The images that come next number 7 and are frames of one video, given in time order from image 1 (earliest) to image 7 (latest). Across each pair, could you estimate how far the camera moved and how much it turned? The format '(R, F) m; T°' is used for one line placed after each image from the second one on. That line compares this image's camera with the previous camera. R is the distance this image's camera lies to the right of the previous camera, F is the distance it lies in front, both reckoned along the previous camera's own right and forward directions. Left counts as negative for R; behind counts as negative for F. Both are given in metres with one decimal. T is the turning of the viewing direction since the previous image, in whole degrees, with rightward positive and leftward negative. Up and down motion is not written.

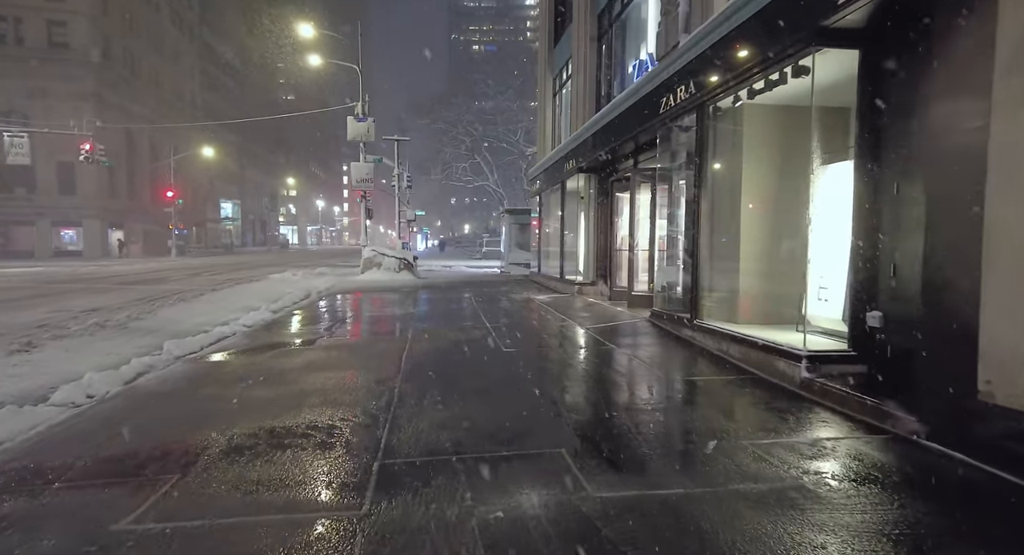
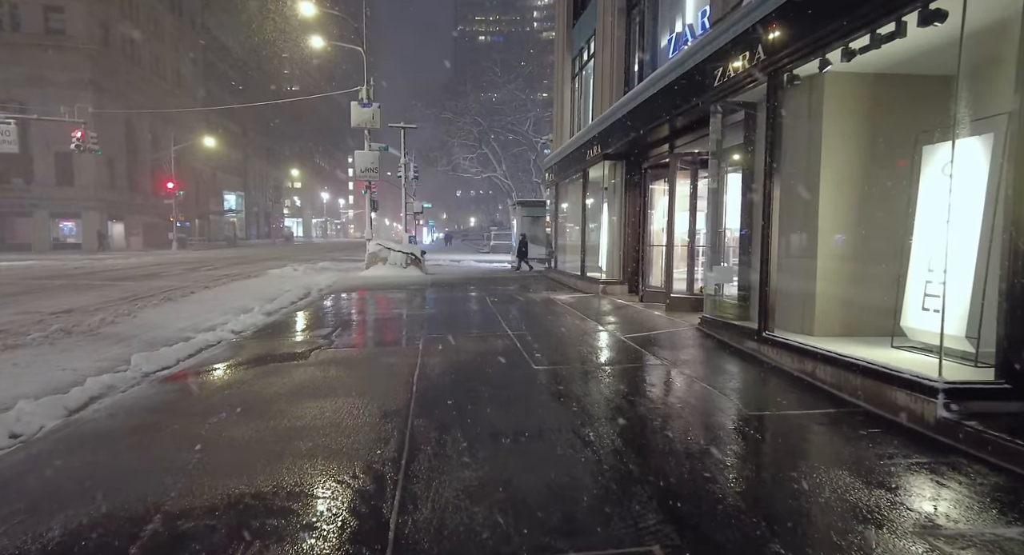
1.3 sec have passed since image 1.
(-0.3, +1.3) m; 0°
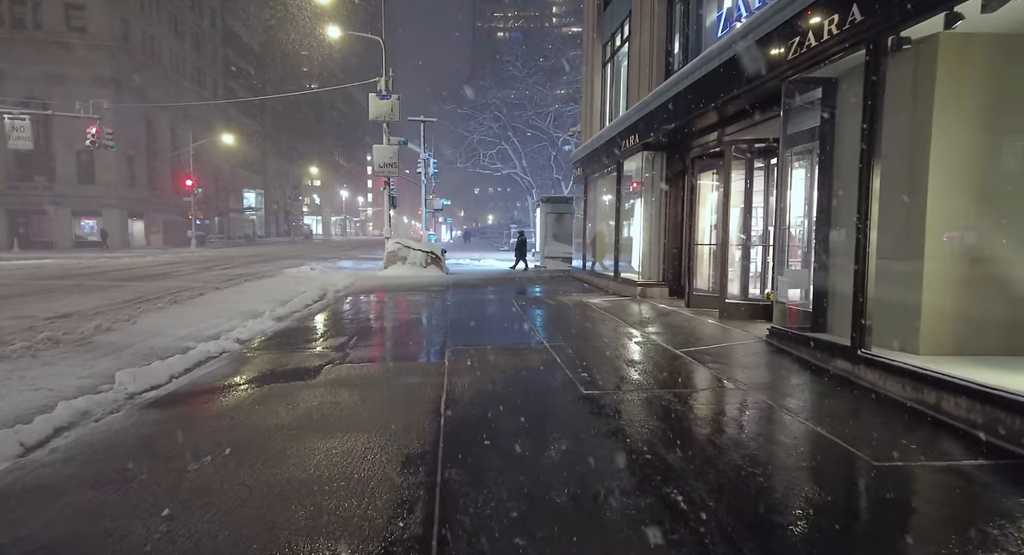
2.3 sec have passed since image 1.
(-0.3, +1.0) m; -2°
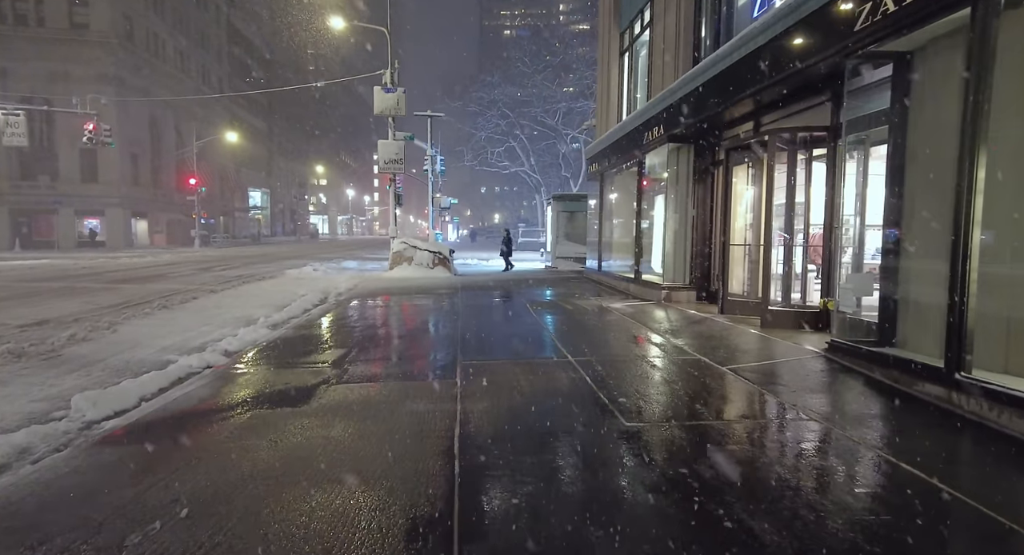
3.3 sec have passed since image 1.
(-0.2, +0.9) m; -1°
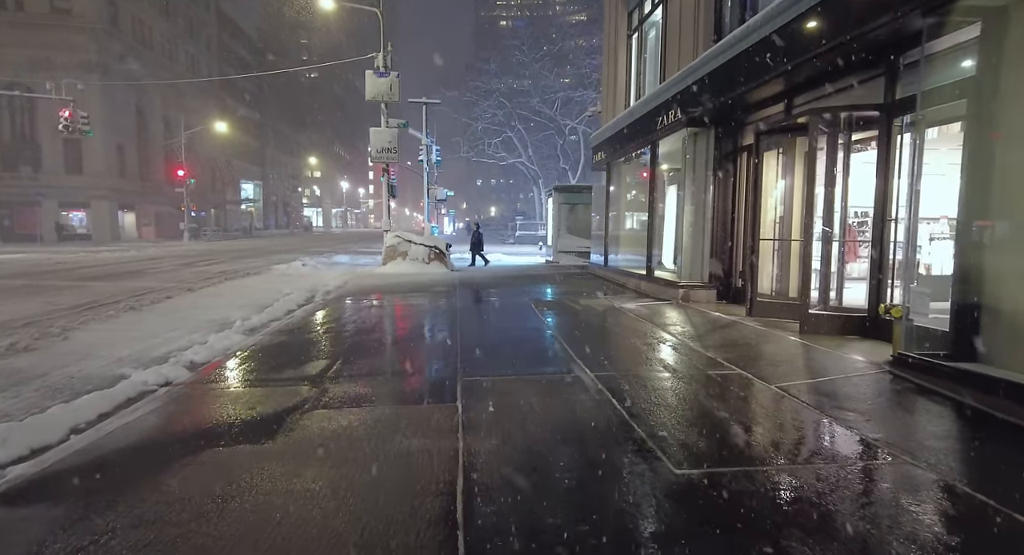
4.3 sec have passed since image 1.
(-0.1, +1.0) m; 0°
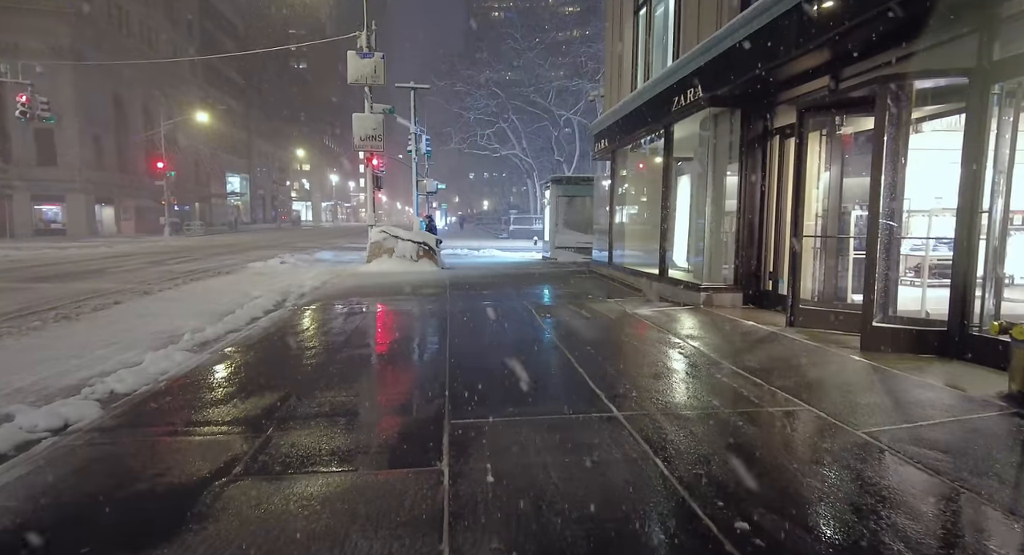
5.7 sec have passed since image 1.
(-0.1, +1.4) m; +1°
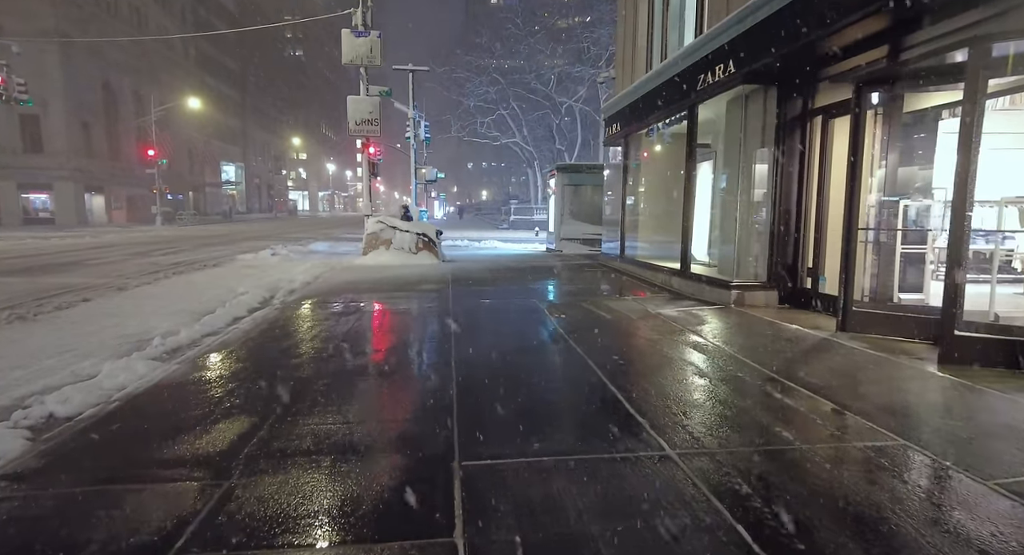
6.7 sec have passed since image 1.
(-0.2, +0.9) m; 0°
